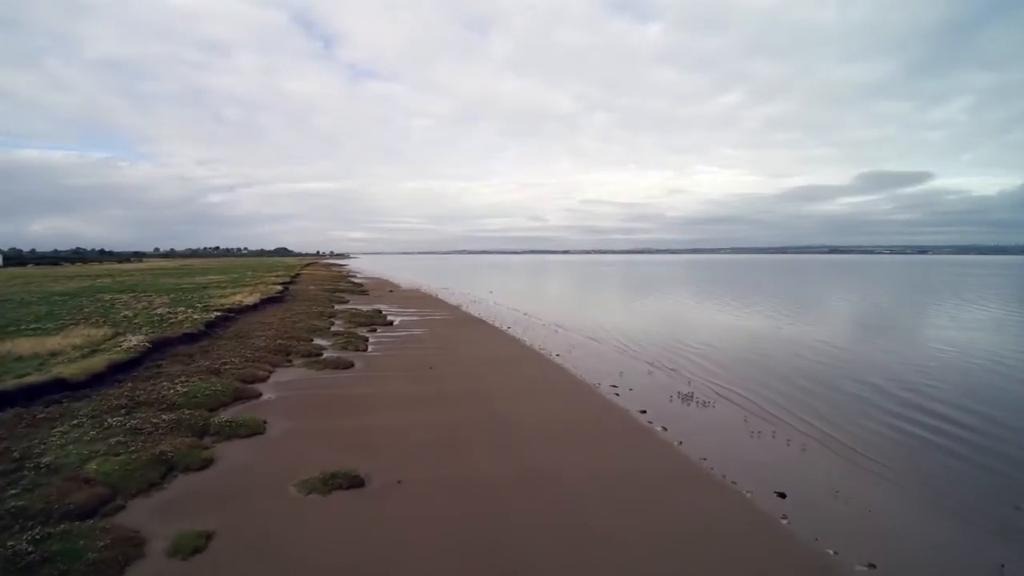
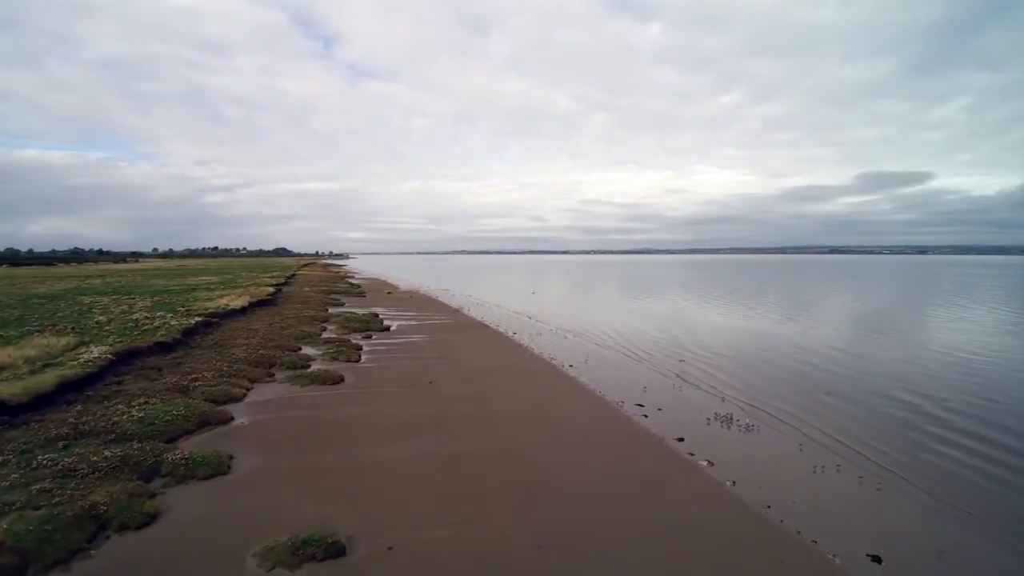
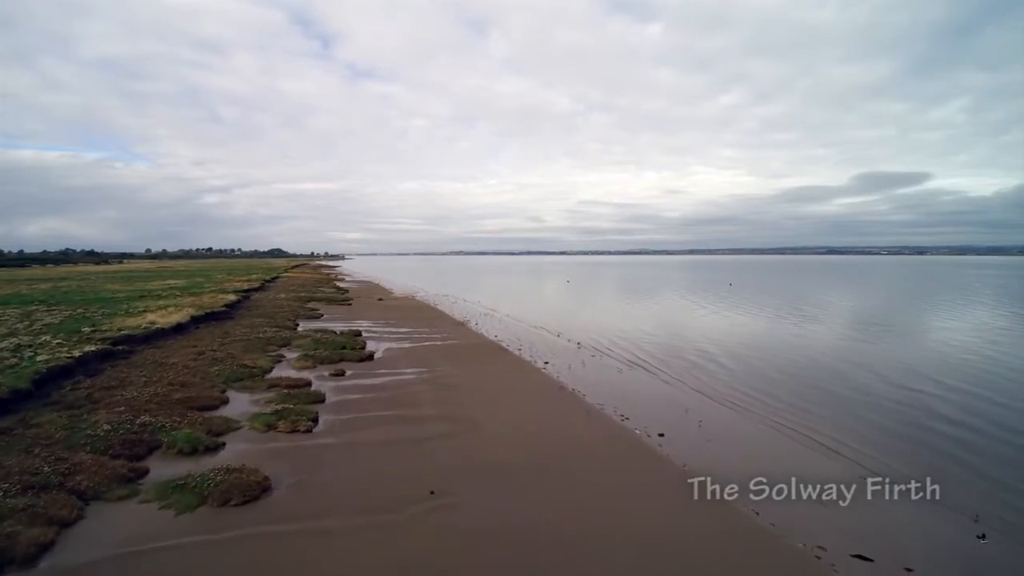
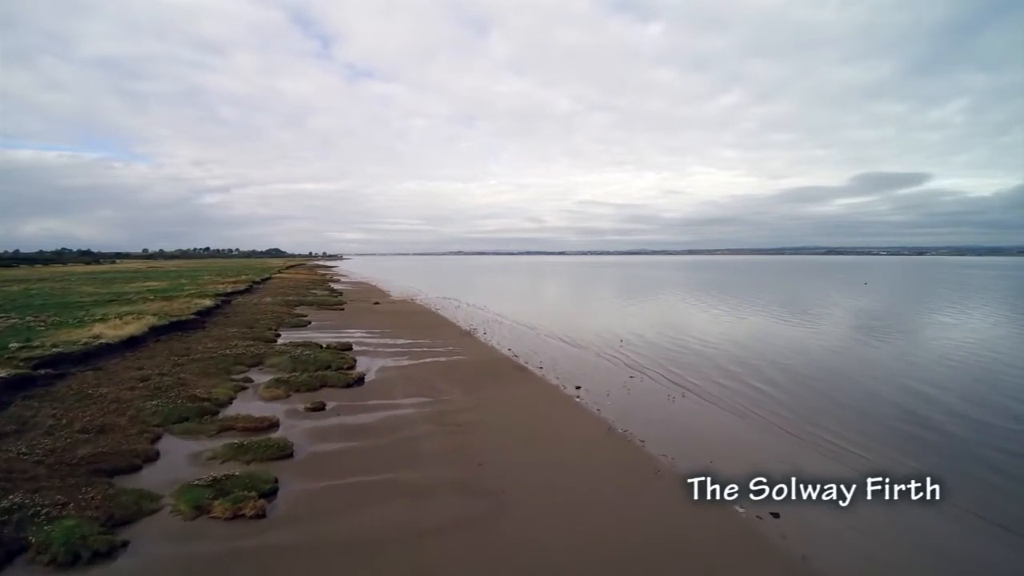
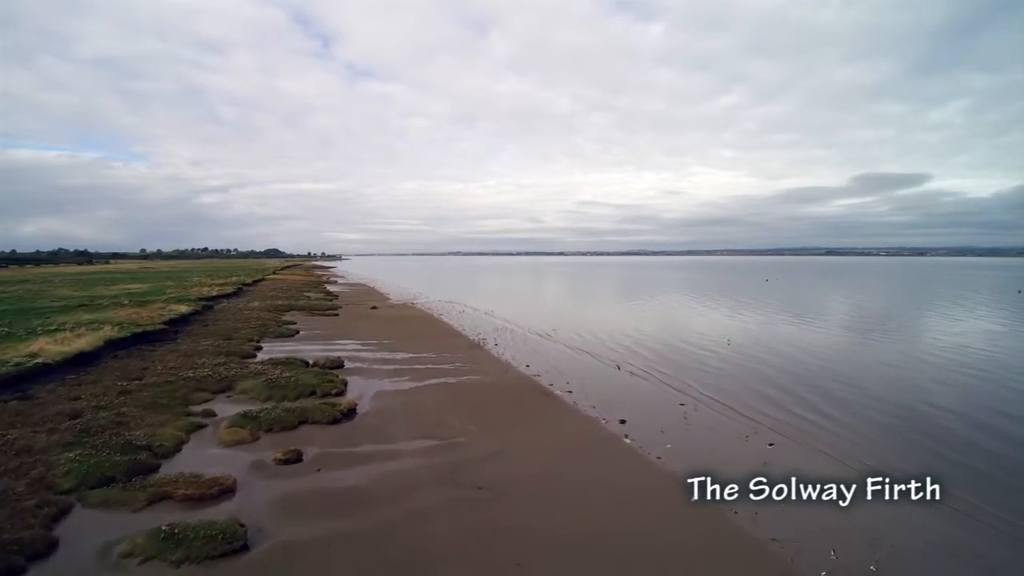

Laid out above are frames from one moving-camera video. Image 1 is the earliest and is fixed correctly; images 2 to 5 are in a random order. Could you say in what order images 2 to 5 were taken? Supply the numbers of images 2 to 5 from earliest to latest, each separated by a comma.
2, 3, 4, 5
